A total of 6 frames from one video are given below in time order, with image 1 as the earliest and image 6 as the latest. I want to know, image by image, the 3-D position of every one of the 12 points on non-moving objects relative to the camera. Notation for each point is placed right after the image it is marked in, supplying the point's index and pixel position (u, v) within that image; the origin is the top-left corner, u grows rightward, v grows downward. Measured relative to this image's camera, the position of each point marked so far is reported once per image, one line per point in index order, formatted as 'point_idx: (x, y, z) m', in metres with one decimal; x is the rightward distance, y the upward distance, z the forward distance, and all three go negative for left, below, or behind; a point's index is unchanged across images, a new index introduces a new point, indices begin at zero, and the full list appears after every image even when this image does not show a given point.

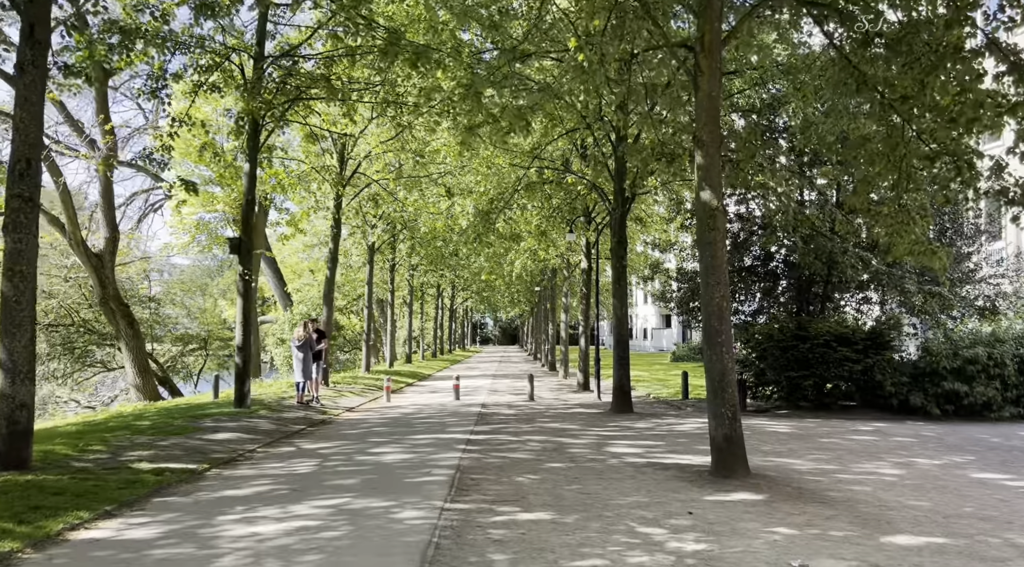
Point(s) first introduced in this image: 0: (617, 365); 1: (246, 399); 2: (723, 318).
0: (+2.4, -1.8, +17.3) m
1: (-5.9, -2.6, +17.1) m
2: (+2.5, -0.4, +9.2) m
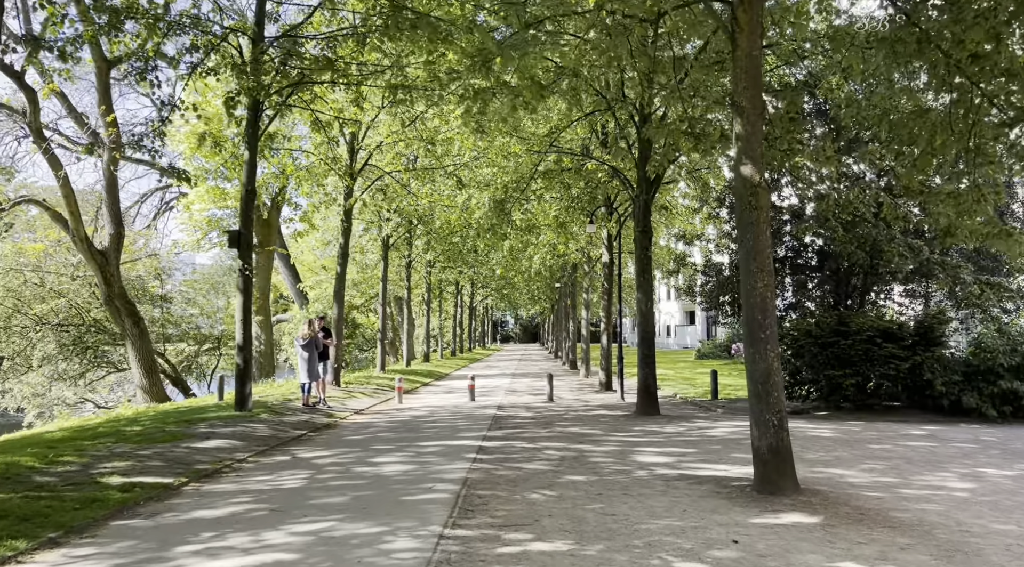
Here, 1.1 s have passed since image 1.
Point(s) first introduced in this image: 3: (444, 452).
0: (+2.7, -1.7, +16.1) m
1: (-5.5, -2.5, +16.1) m
2: (+2.7, -0.3, +8.0) m
3: (-1.0, -2.4, +11.0) m
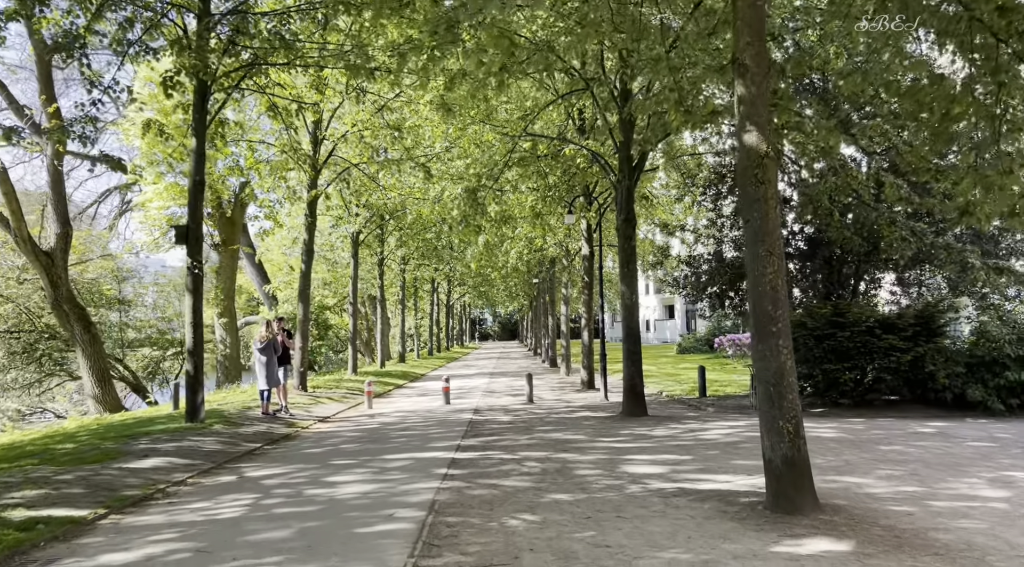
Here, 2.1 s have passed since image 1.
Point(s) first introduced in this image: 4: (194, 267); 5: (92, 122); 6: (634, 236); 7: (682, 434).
0: (+2.2, -1.5, +15.0) m
1: (-6.0, -2.5, +14.8) m
2: (+2.4, -0.2, +6.9) m
3: (-1.3, -2.4, +9.8) m
4: (-6.1, +0.3, +14.9) m
5: (-7.8, +3.0, +14.4) m
6: (+2.4, +0.9, +15.1) m
7: (+2.7, -2.4, +12.4) m
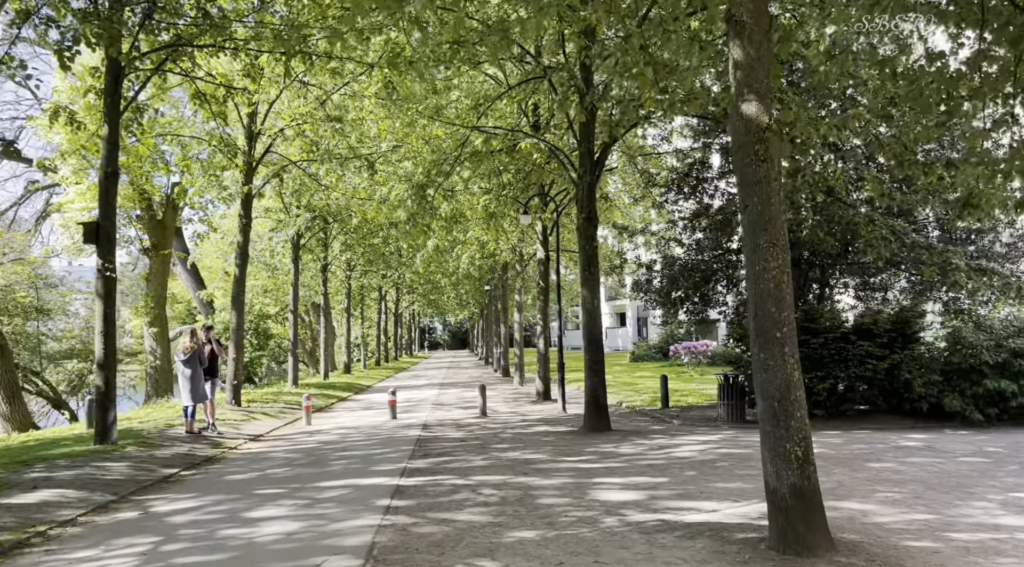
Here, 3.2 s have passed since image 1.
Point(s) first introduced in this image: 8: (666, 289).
0: (+1.4, -1.6, +13.9) m
1: (-6.8, -2.5, +13.1) m
2: (+2.1, -0.1, +5.8) m
3: (-1.8, -2.4, +8.5) m
4: (-7.0, +0.2, +13.2) m
5: (-8.6, +3.0, +12.7) m
6: (+1.5, +0.9, +14.0) m
7: (+2.0, -2.5, +11.3) m
8: (+3.9, -0.2, +19.6) m
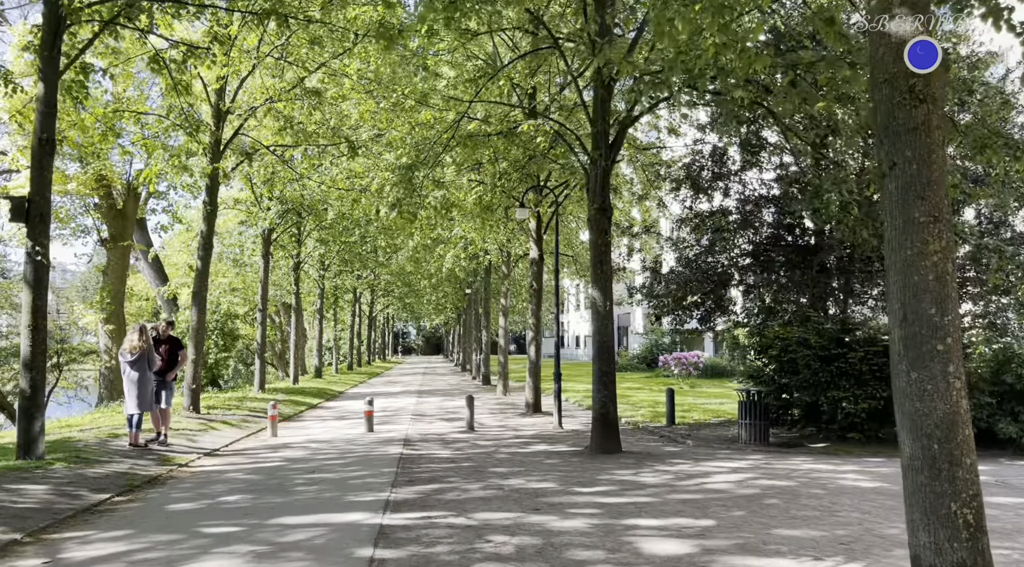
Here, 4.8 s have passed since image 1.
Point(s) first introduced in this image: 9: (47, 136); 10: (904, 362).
0: (+1.4, -1.6, +12.2) m
1: (-6.8, -2.3, +11.1) m
2: (+2.3, -0.1, +4.1) m
3: (-1.7, -2.2, +6.6) m
4: (-6.9, +0.5, +11.2) m
5: (-8.5, +3.2, +10.6) m
6: (+1.5, +0.9, +12.3) m
7: (+2.1, -2.5, +9.6) m
8: (+3.7, -0.3, +17.9) m
9: (-6.8, +2.2, +11.4) m
10: (+2.1, -0.4, +4.2) m
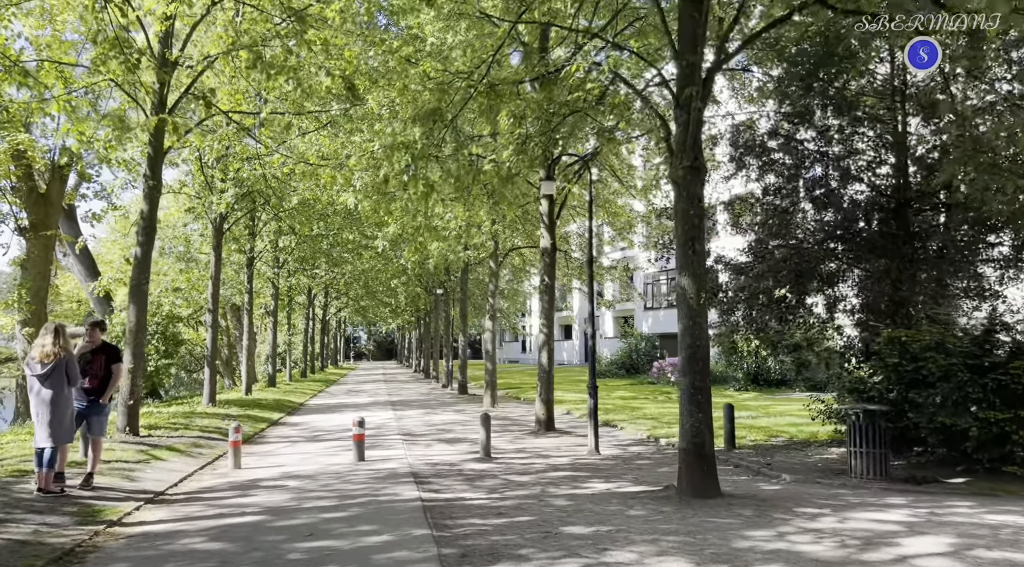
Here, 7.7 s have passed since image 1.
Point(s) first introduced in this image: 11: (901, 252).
0: (+2.1, -1.4, +9.1) m
1: (-6.0, -2.1, +7.5) m
2: (+3.6, +0.1, +1.1) m
3: (-0.6, -2.0, +3.3) m
4: (-6.1, +0.7, +7.6) m
5: (-7.6, +3.4, +6.9) m
6: (+2.3, +1.0, +9.2) m
7: (+3.0, -2.3, +6.5) m
8: (+4.0, -0.2, +15.0) m
9: (-6.0, +2.4, +7.8) m
10: (+3.4, -0.2, +1.2) m
11: (+6.6, +0.5, +13.1) m
